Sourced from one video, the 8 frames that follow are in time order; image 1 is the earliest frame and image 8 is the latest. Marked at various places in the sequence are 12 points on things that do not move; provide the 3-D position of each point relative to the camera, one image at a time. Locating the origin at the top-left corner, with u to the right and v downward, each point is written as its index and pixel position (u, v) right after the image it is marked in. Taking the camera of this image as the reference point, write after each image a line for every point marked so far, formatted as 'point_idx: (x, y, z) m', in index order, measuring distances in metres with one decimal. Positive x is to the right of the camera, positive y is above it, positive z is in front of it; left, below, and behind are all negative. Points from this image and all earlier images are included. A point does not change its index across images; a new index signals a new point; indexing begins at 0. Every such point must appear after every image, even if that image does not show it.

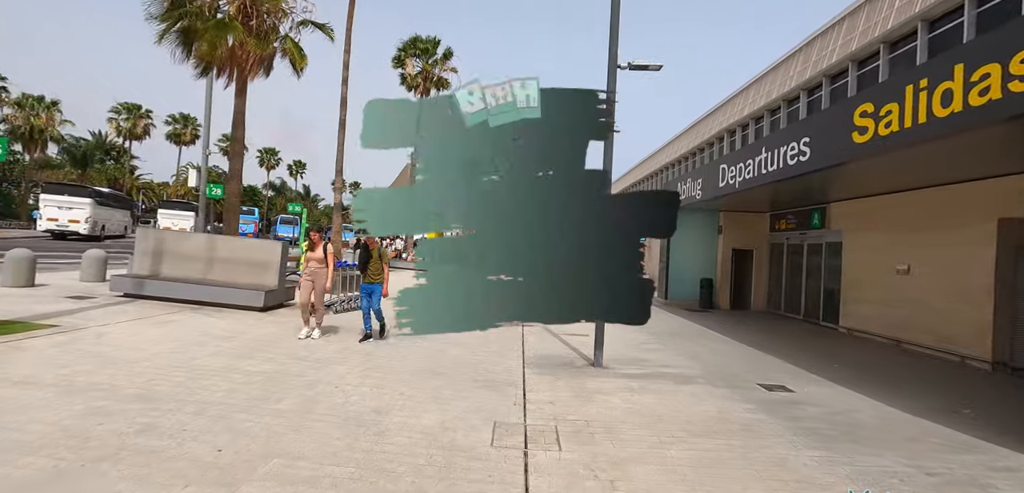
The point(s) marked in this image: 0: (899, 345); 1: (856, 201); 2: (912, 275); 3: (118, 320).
0: (+6.6, -1.7, +8.4) m
1: (+6.9, +0.9, +9.9) m
2: (+6.7, -0.5, +8.3) m
3: (-5.0, -0.9, +6.3) m
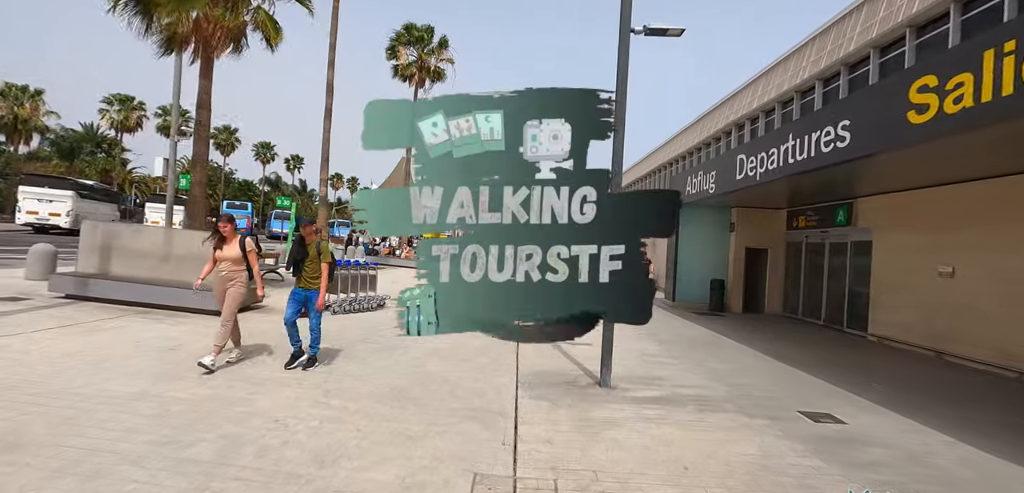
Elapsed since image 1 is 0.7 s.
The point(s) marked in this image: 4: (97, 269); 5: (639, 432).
0: (+6.5, -1.7, +7.5) m
1: (+6.9, +0.9, +9.0) m
2: (+6.7, -0.5, +7.4) m
3: (-5.1, -0.9, +5.4) m
4: (-6.4, -0.4, +7.6) m
5: (+0.9, -1.4, +3.7) m
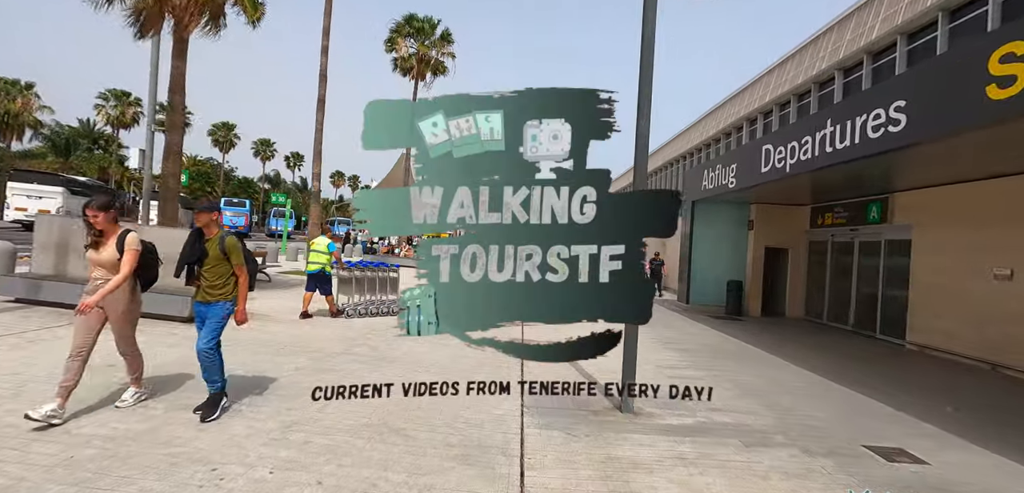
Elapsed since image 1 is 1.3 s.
0: (+6.5, -1.7, +6.8) m
1: (+6.9, +0.9, +8.3) m
2: (+6.7, -0.5, +6.6) m
3: (-5.0, -0.8, +4.6) m
4: (-6.3, -0.3, +6.8) m
5: (+1.0, -1.3, +2.9) m
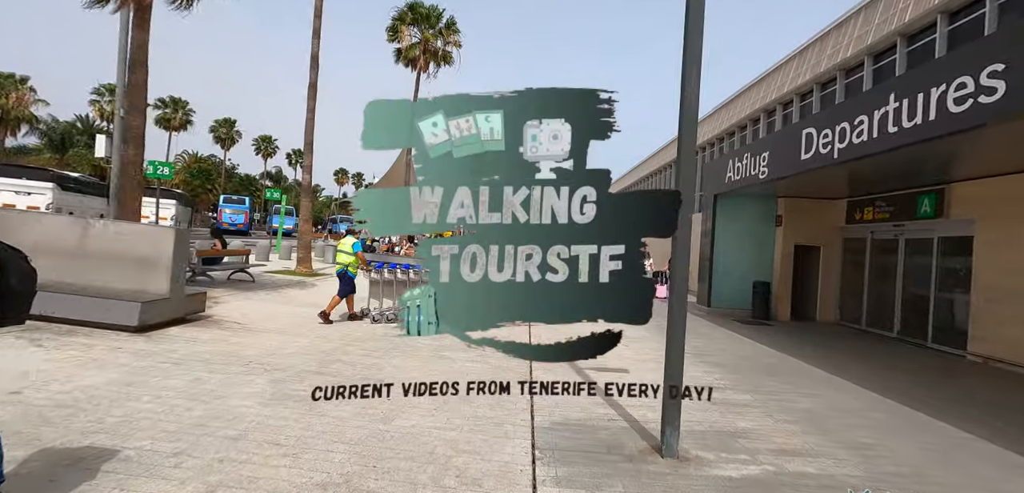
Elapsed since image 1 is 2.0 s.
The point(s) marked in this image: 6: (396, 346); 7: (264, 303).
0: (+6.6, -1.6, +5.8) m
1: (+7.0, +1.0, +7.4) m
2: (+6.8, -0.4, +5.7) m
3: (-4.9, -0.8, +3.7) m
4: (-6.2, -0.3, +5.9) m
5: (+1.1, -1.3, +2.0) m
6: (-1.6, -1.4, +6.8) m
7: (-5.2, -1.2, +10.5) m
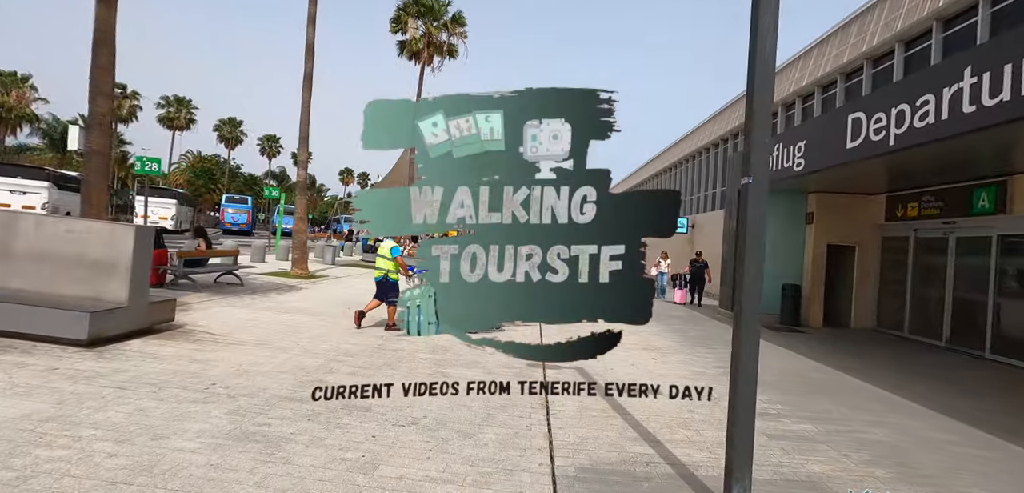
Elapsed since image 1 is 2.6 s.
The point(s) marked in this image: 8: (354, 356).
0: (+6.8, -1.6, +5.1) m
1: (+7.1, +1.0, +6.6) m
2: (+6.9, -0.4, +5.0) m
3: (-4.8, -0.8, +2.9) m
4: (-6.1, -0.3, +5.1) m
5: (+1.2, -1.3, +1.2) m
6: (-1.5, -1.4, +6.0) m
7: (-5.1, -1.2, +9.7) m
8: (-2.0, -1.3, +6.3) m
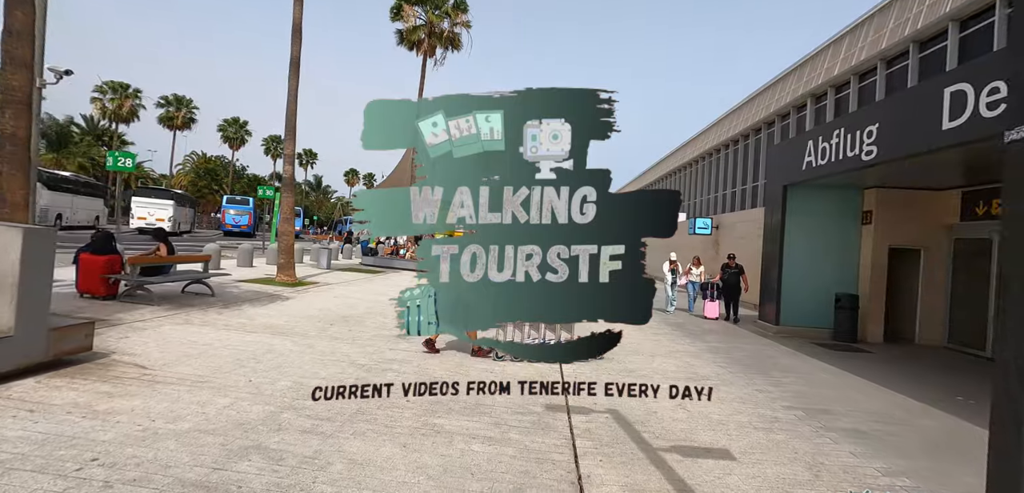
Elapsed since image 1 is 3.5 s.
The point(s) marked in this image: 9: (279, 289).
0: (+6.7, -1.6, +7.5) m
1: (+7.1, +1.0, +9.0) m
2: (+6.9, -0.4, +7.4) m
3: (-4.8, -0.8, +5.3) m
4: (-6.1, -0.3, +7.6) m
5: (+1.2, -1.3, +3.6) m
6: (-1.5, -1.3, +8.5) m
7: (-5.1, -1.1, +12.2) m
8: (-2.0, -1.3, +8.8) m
9: (-5.6, -1.0, +12.0) m
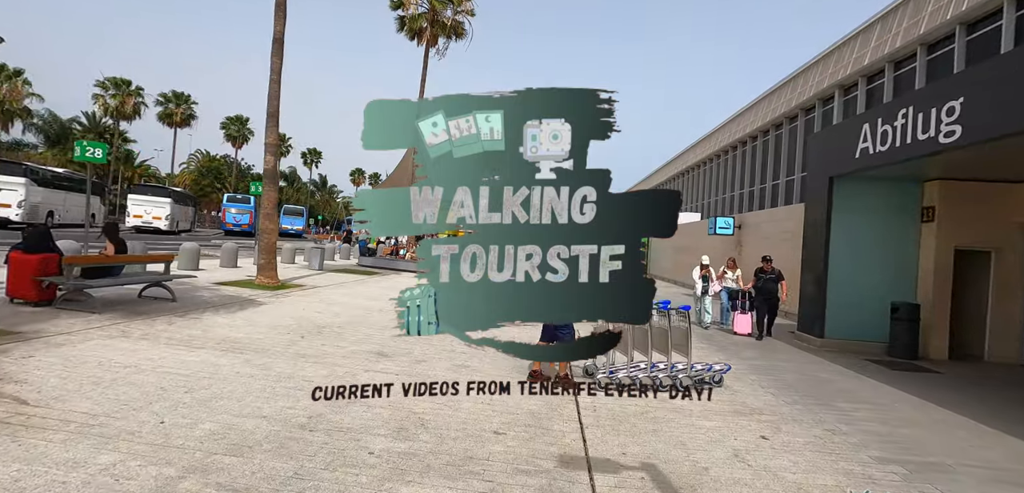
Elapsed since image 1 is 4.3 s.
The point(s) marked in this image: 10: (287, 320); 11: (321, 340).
0: (+6.7, -1.6, +6.4) m
1: (+7.1, +1.0, +7.9) m
2: (+6.9, -0.4, +6.3) m
3: (-4.8, -0.7, +4.2) m
4: (-6.1, -0.2, +6.5) m
5: (+1.2, -1.3, +2.5) m
6: (-1.5, -1.3, +7.4) m
7: (-5.1, -1.1, +11.0) m
8: (-2.0, -1.3, +7.6) m
9: (-5.6, -1.0, +10.9) m
10: (-3.4, -1.1, +7.6) m
11: (-2.4, -1.2, +6.4) m
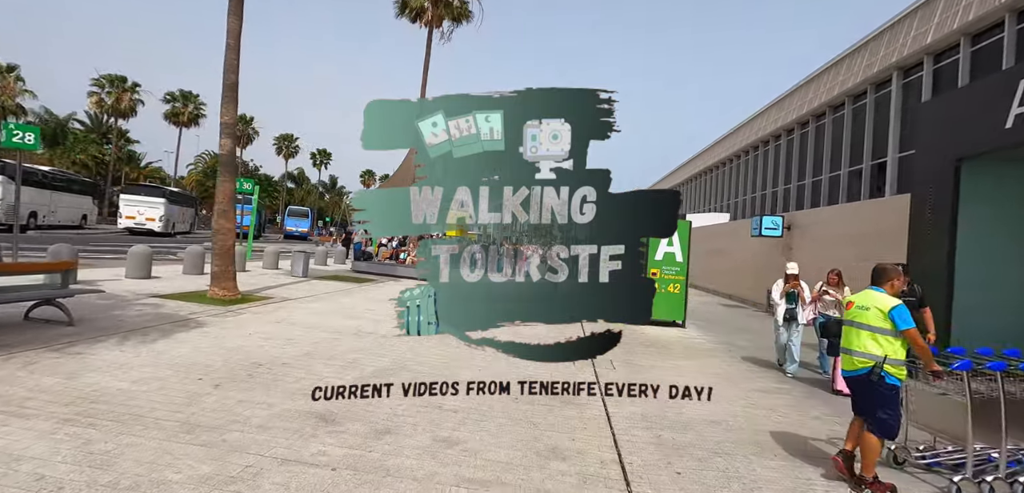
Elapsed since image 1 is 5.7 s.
0: (+6.7, -1.7, +4.5) m
1: (+7.1, +0.9, +6.0) m
2: (+6.9, -0.5, +4.3) m
3: (-4.8, -0.8, +2.3) m
4: (-6.1, -0.3, +4.5) m
5: (+1.2, -1.3, +0.6) m
6: (-1.5, -1.4, +5.4) m
7: (-5.1, -1.2, +9.1) m
8: (-2.0, -1.4, +5.7) m
9: (-5.6, -1.1, +9.0) m
10: (-3.4, -1.2, +5.7) m
11: (-2.4, -1.3, +4.4) m
